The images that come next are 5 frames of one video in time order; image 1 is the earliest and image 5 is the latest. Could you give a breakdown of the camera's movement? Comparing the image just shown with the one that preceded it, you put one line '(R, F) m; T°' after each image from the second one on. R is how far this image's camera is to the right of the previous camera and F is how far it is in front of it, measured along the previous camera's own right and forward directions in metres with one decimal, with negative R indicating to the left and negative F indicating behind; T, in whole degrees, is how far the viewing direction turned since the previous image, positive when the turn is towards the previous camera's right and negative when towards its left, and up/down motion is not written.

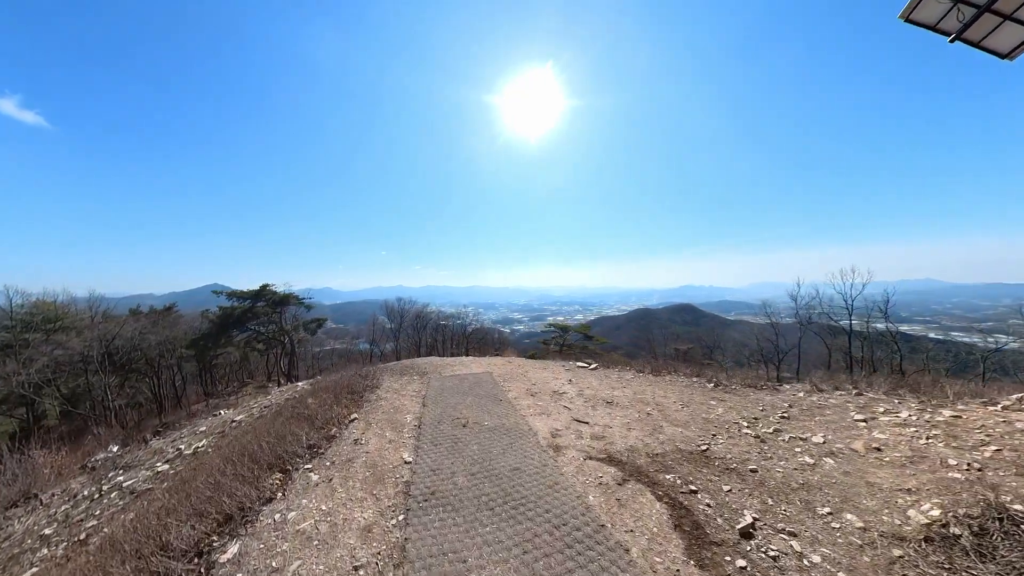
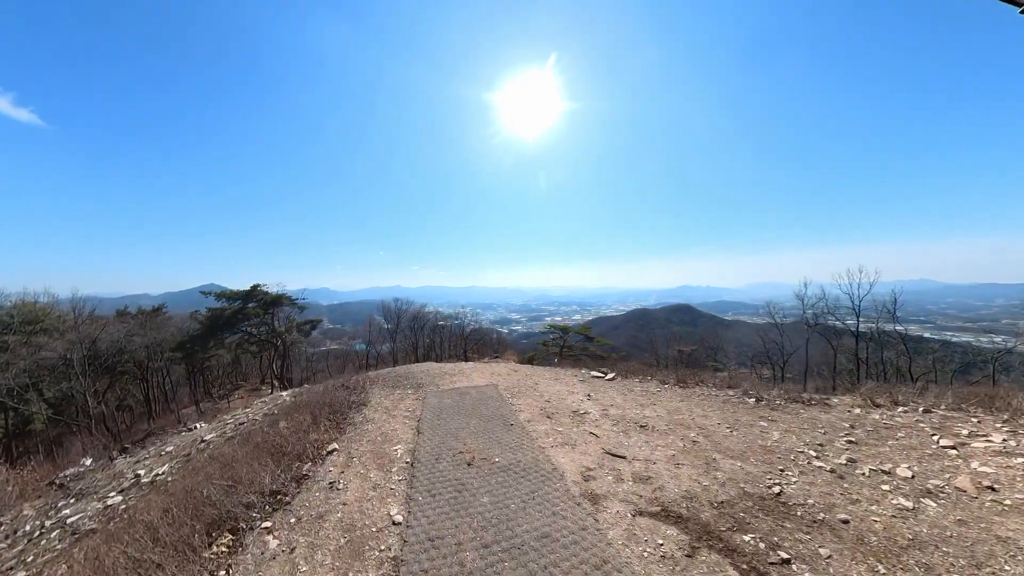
(-0.3, +1.5) m; 0°
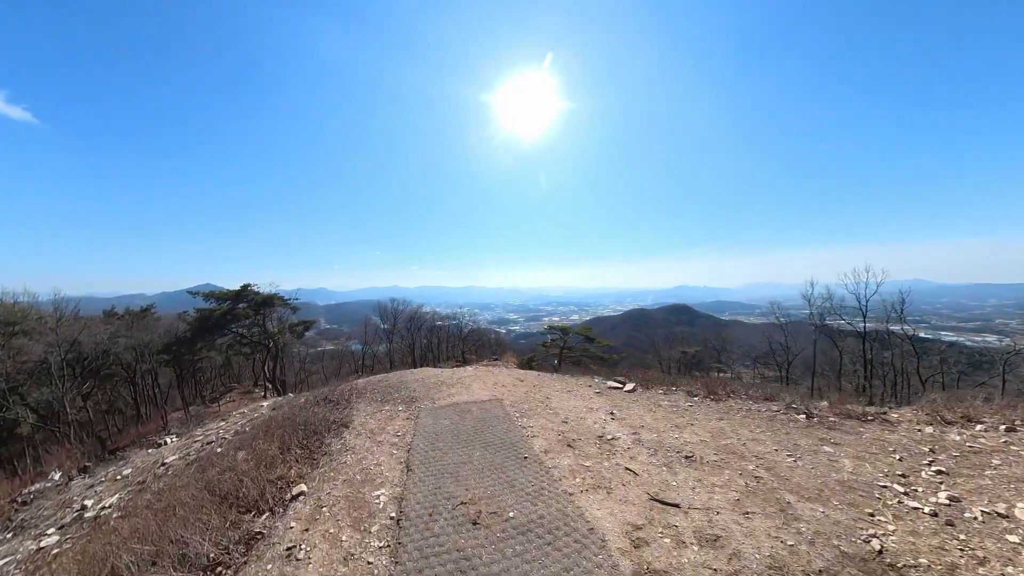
(-0.3, +1.4) m; 0°
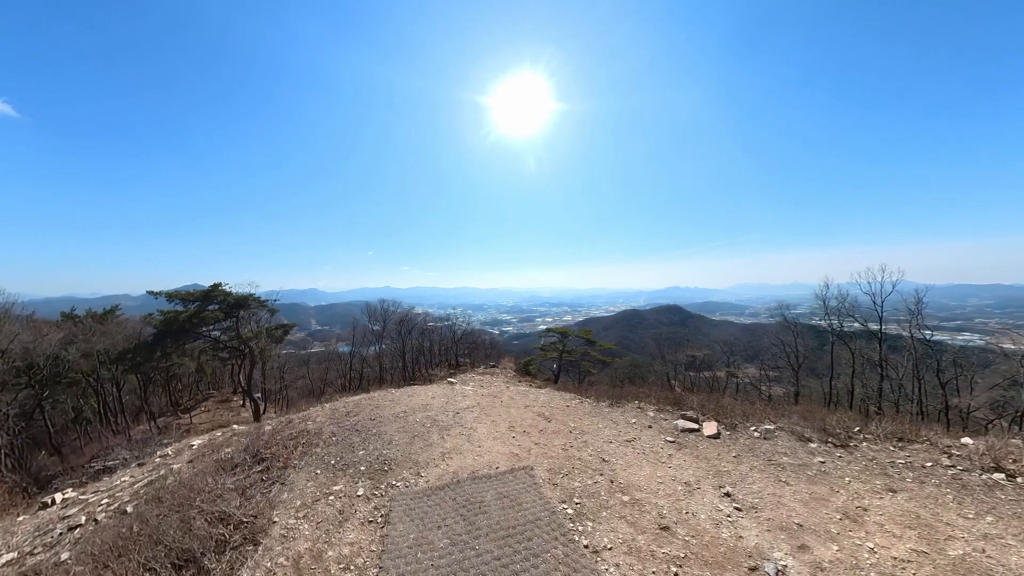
(-0.7, +3.4) m; +1°
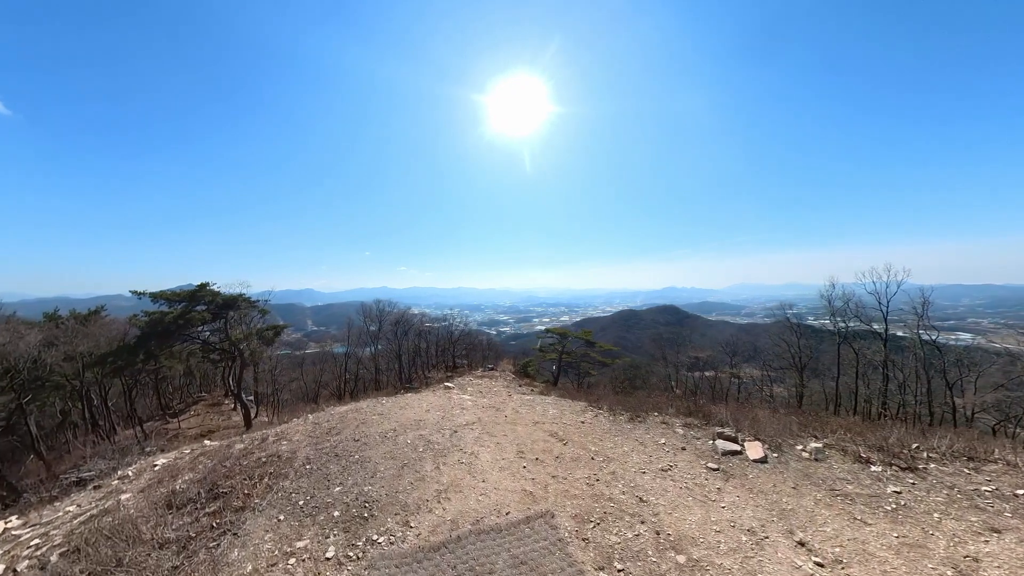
(-0.2, +1.1) m; 0°
